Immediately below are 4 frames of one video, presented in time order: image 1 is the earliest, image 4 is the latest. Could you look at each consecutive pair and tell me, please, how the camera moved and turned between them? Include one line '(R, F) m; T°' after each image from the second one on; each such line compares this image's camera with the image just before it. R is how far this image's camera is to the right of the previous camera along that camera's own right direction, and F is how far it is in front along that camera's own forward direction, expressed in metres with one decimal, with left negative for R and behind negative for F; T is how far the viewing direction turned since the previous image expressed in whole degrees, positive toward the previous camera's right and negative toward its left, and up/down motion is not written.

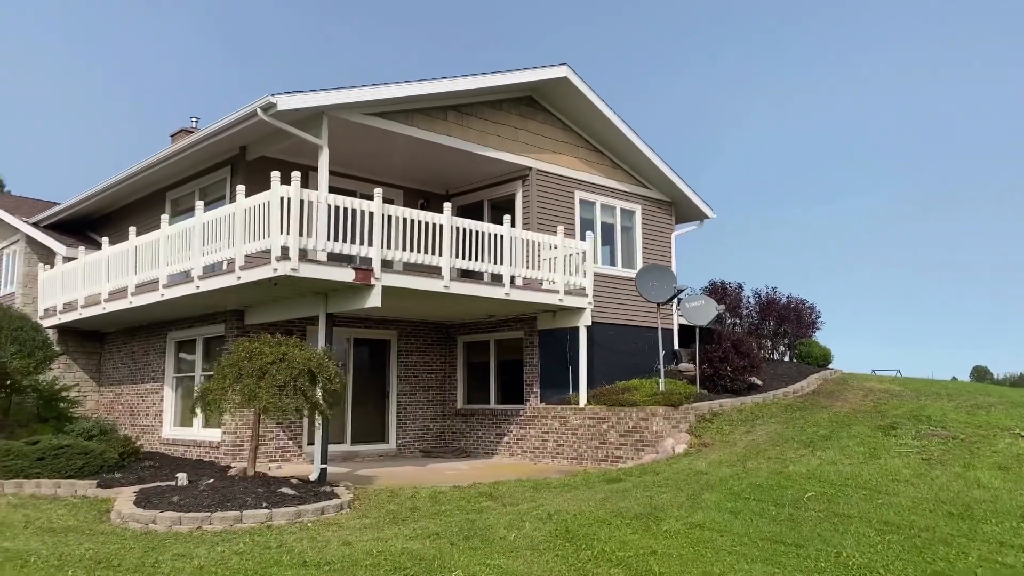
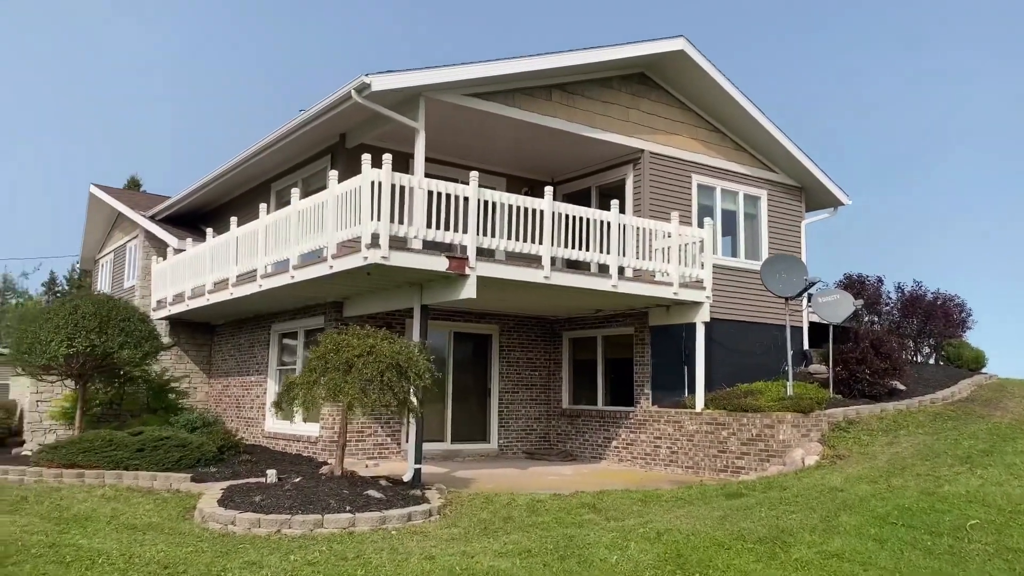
(+0.1, +0.9) m; -8°
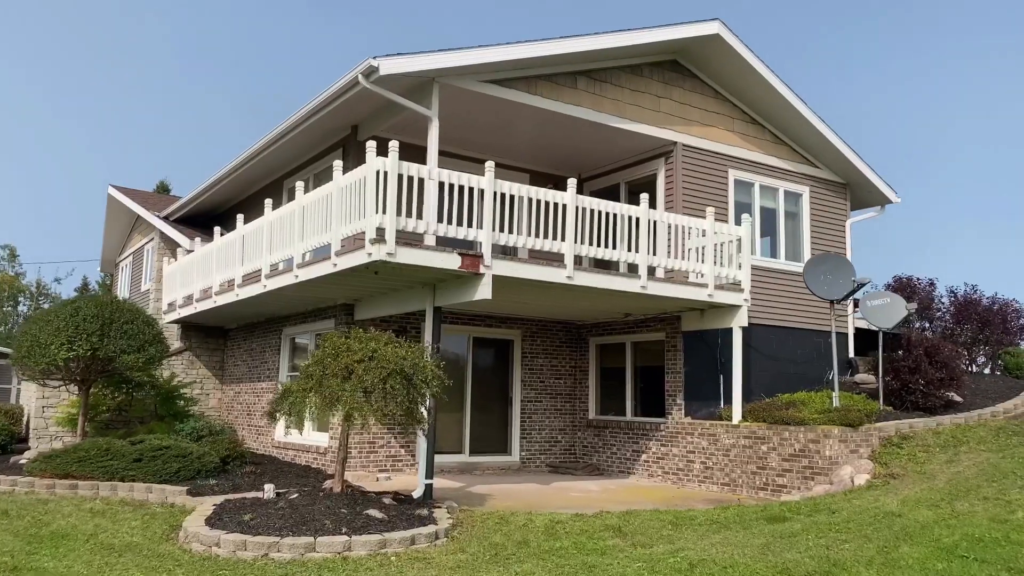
(+0.2, +0.8) m; -2°
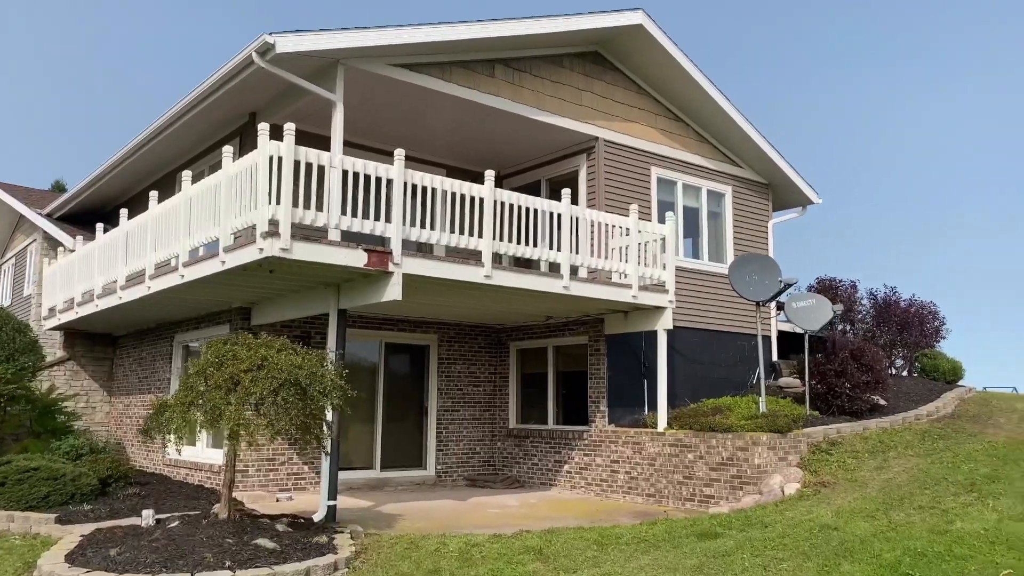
(+0.1, +0.7) m; +5°
